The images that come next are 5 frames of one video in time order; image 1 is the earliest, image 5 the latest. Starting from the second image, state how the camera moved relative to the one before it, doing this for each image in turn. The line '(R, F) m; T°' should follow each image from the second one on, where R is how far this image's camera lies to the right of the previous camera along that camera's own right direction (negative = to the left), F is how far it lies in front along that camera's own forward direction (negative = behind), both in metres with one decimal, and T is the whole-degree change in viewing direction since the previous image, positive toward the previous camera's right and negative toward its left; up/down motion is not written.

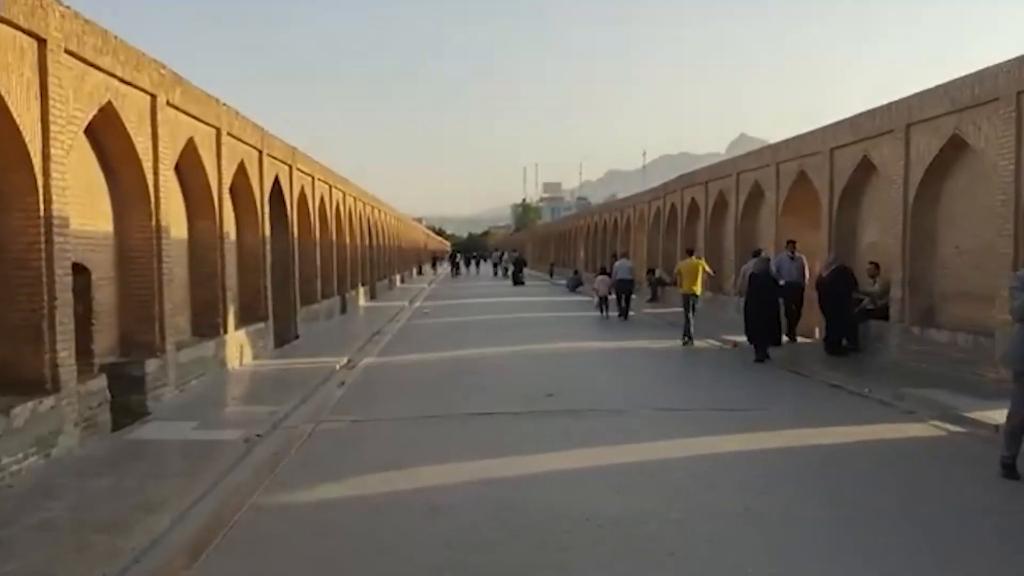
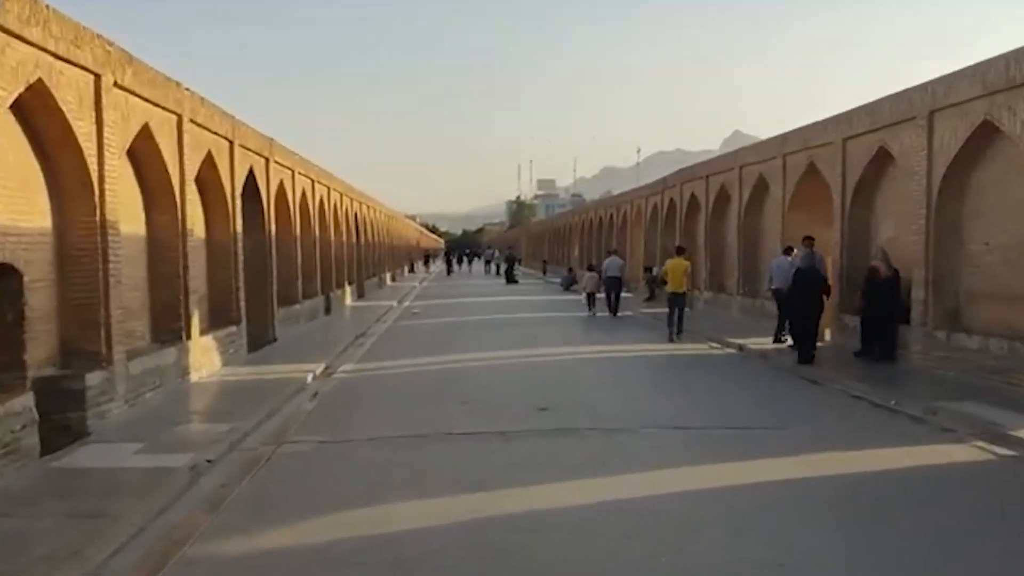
(+0.1, +1.0) m; 0°
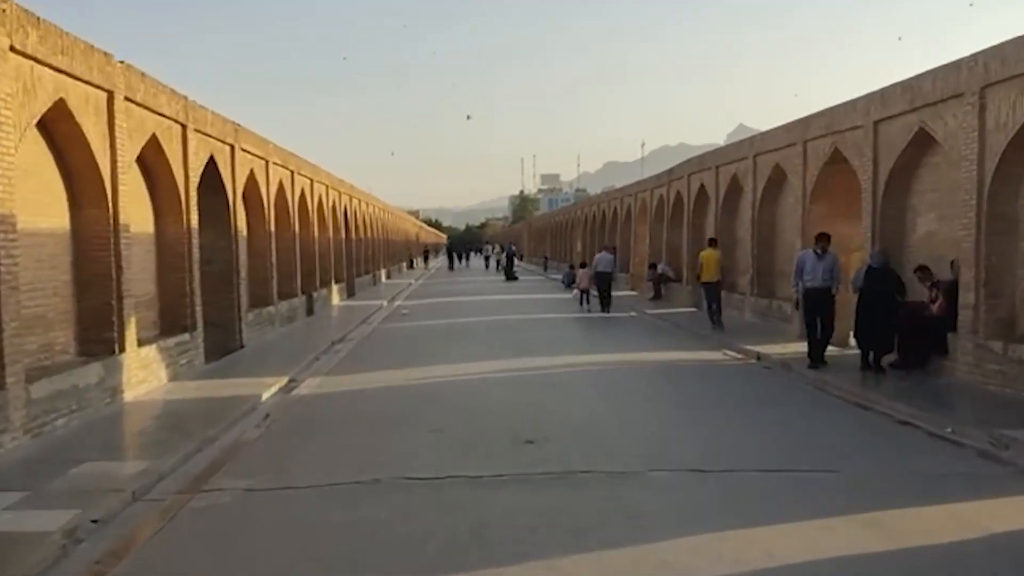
(+0.2, +1.6) m; 0°
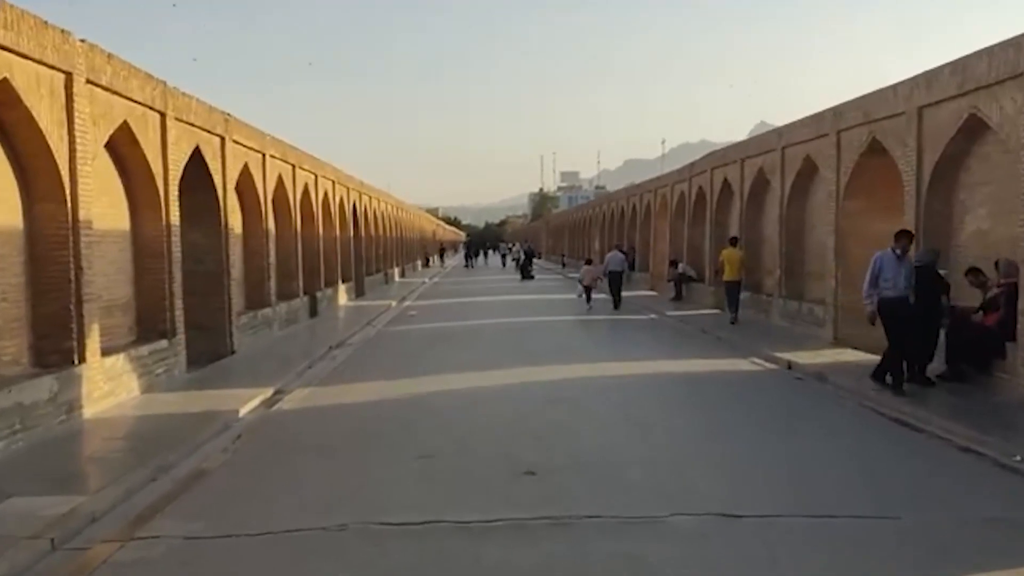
(+0.1, +1.0) m; -1°
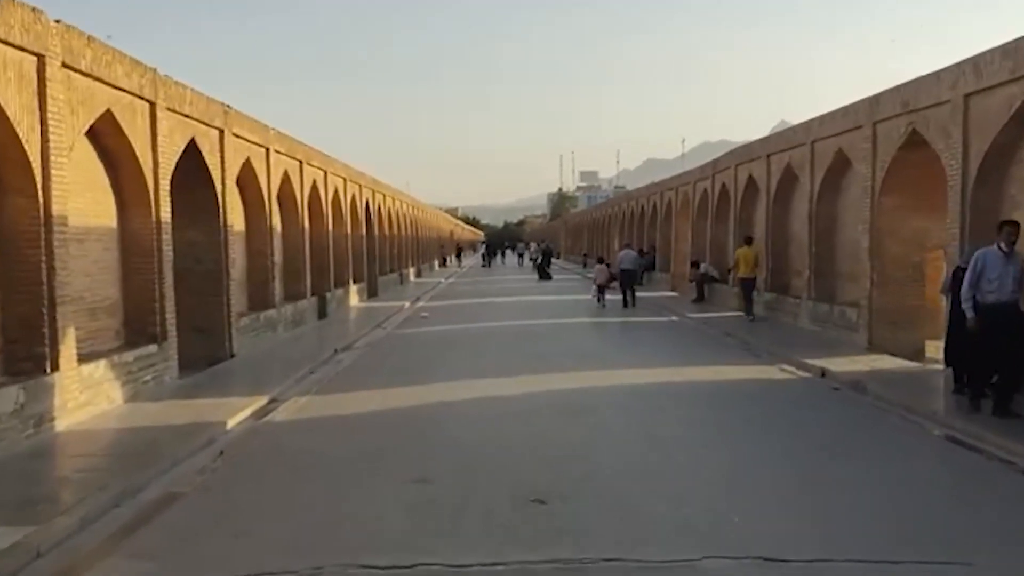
(+0.1, +0.8) m; -1°
